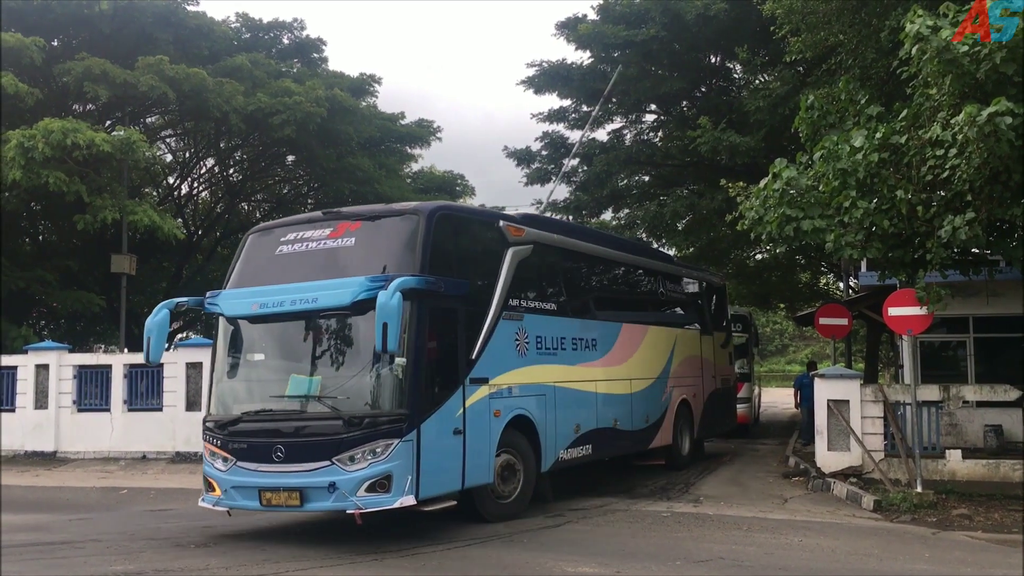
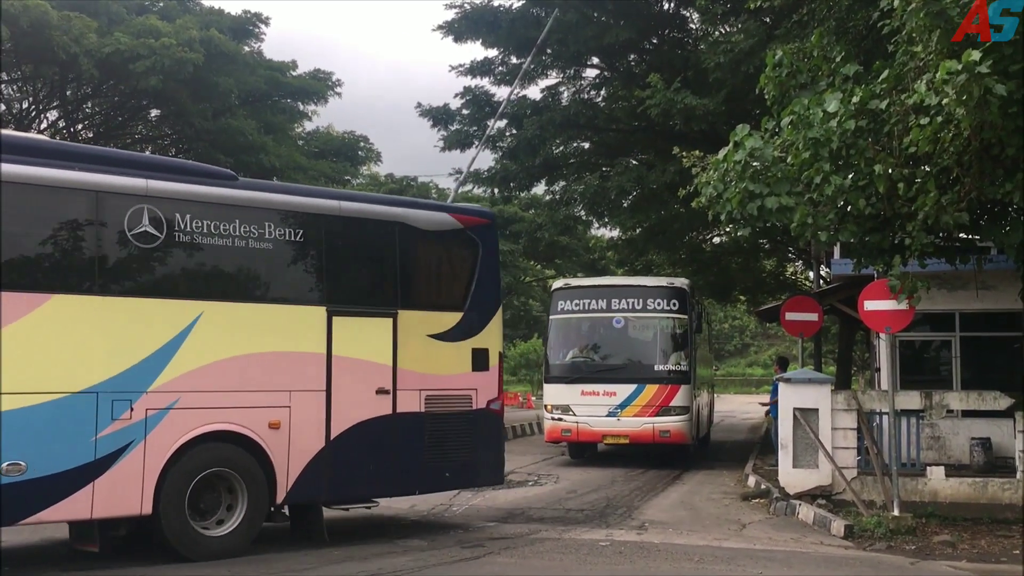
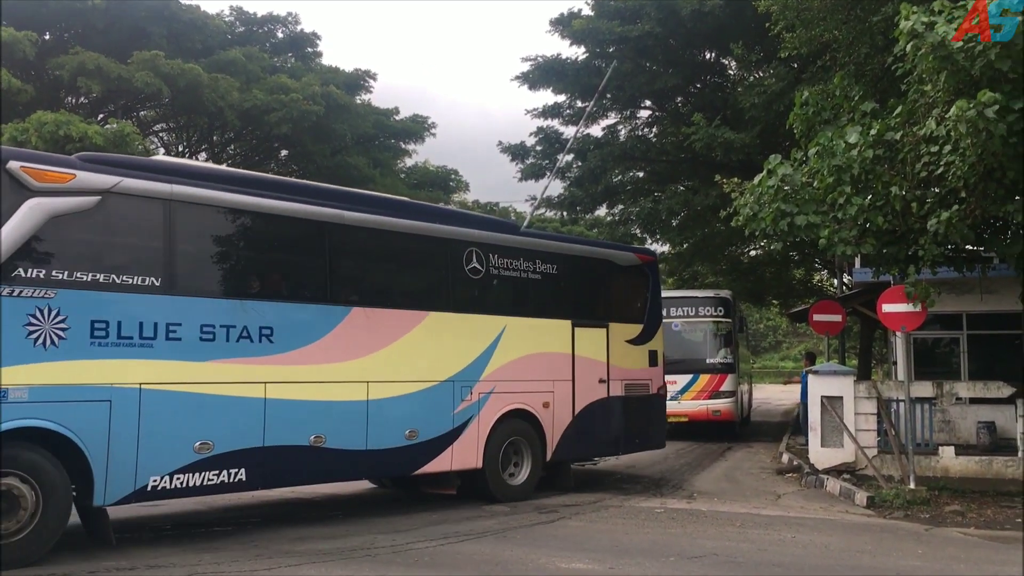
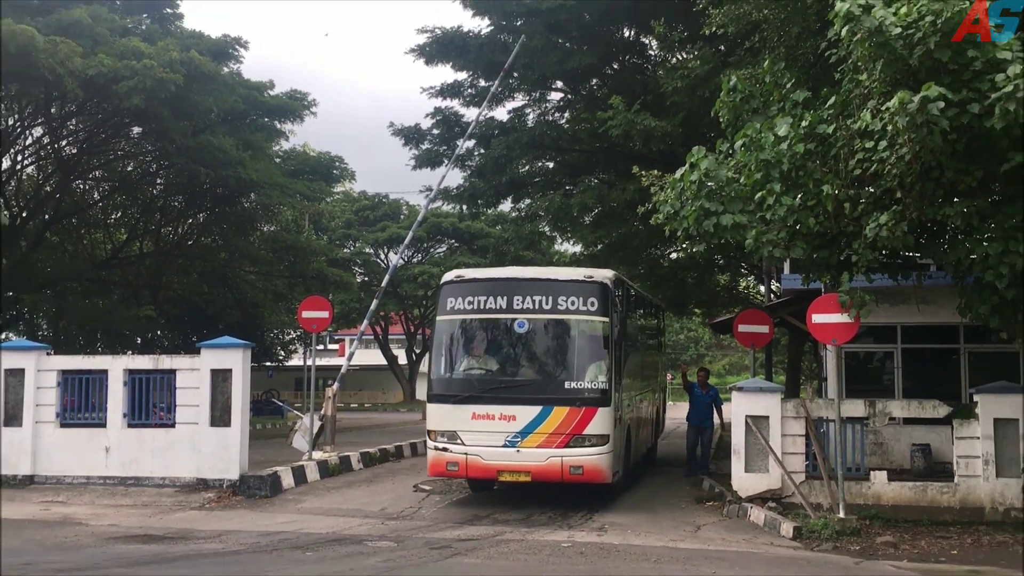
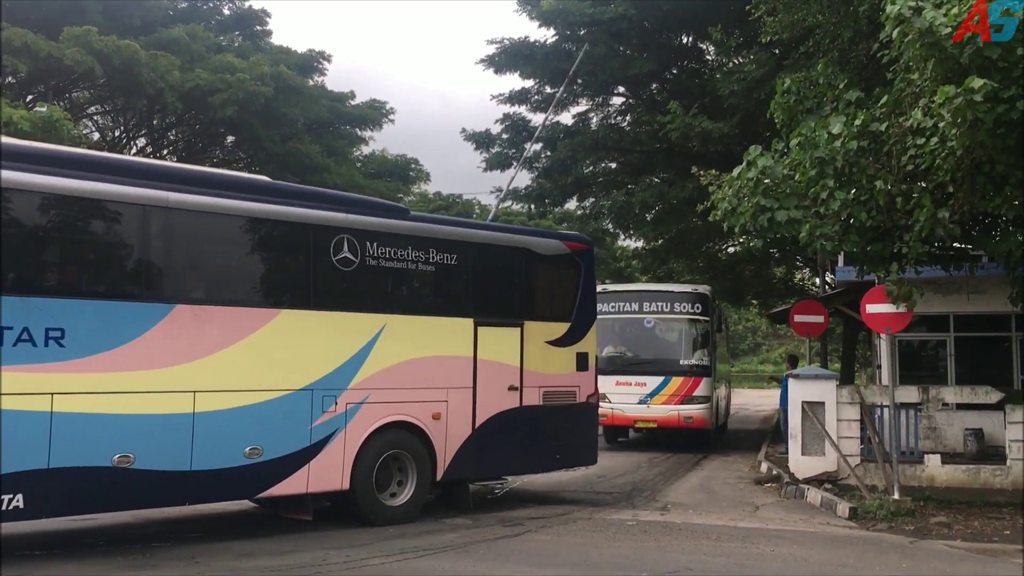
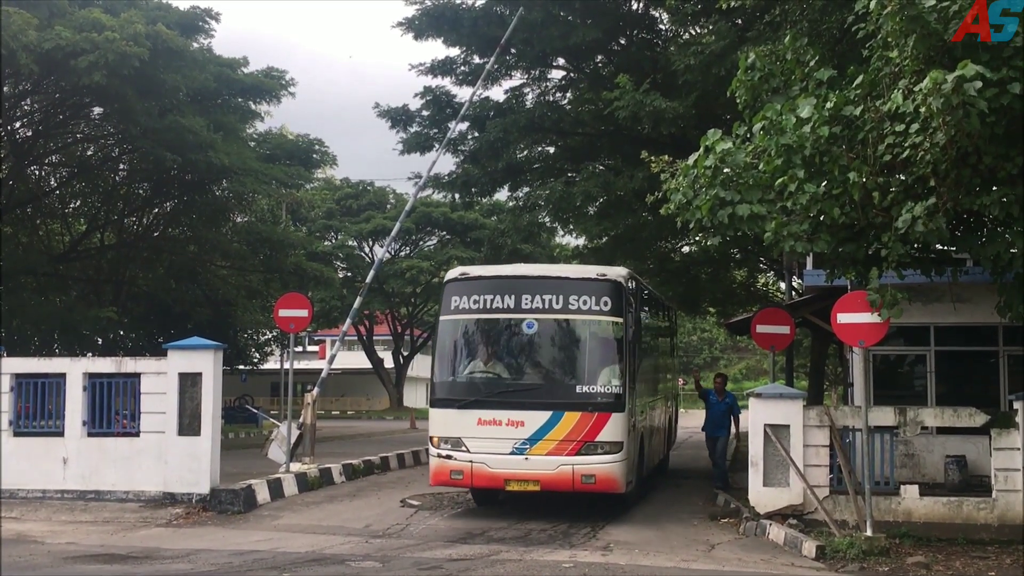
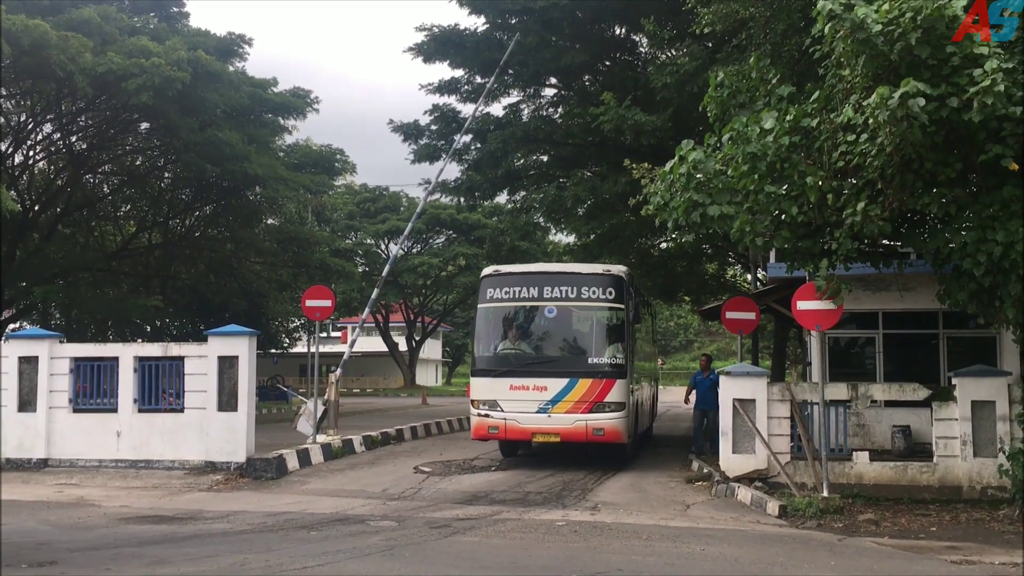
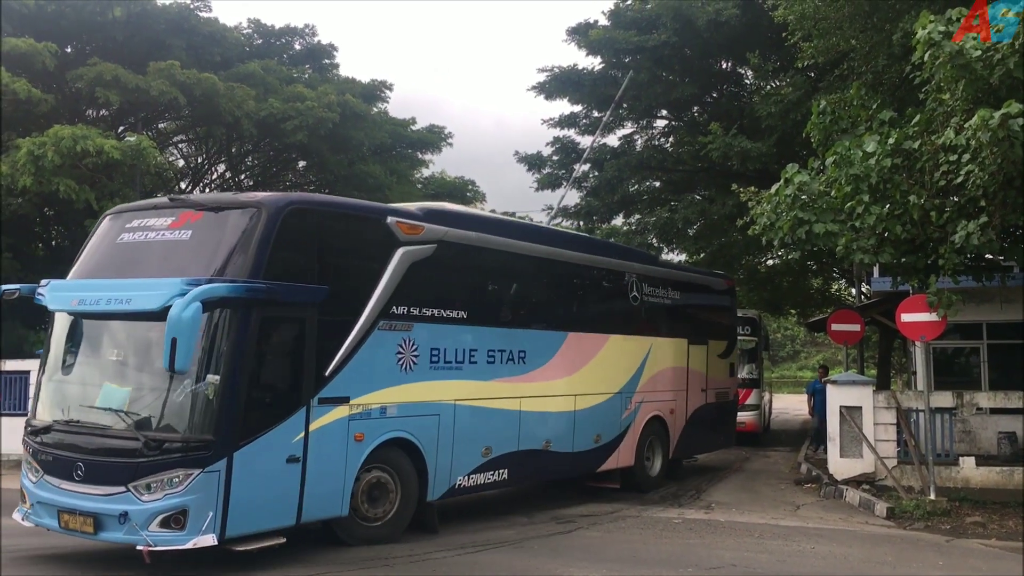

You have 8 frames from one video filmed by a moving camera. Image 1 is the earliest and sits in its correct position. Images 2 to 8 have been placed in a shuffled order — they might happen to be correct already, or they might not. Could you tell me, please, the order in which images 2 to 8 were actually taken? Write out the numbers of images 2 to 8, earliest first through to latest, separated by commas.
8, 3, 5, 2, 7, 6, 4
